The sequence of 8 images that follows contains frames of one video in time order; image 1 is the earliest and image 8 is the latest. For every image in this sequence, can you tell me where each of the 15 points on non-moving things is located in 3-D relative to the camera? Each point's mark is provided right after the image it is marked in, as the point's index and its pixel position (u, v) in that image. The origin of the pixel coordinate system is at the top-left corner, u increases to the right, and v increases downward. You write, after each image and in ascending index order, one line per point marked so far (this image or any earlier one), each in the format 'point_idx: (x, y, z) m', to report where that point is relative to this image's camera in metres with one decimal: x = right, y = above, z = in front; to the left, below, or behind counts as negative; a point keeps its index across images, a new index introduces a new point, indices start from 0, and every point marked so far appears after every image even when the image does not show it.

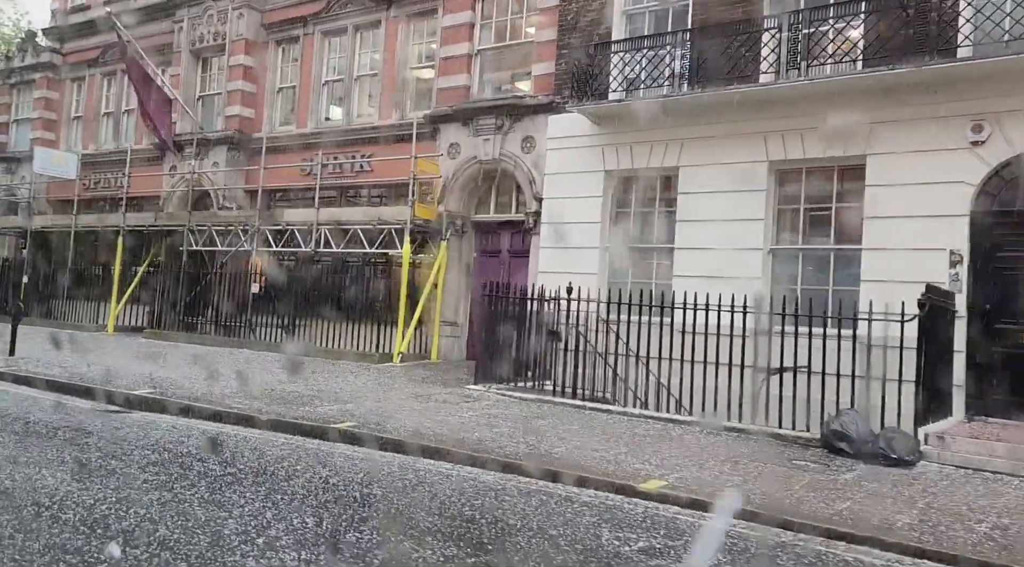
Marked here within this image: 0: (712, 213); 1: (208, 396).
0: (+2.7, +0.9, +10.9) m
1: (-3.4, -1.3, +9.0) m
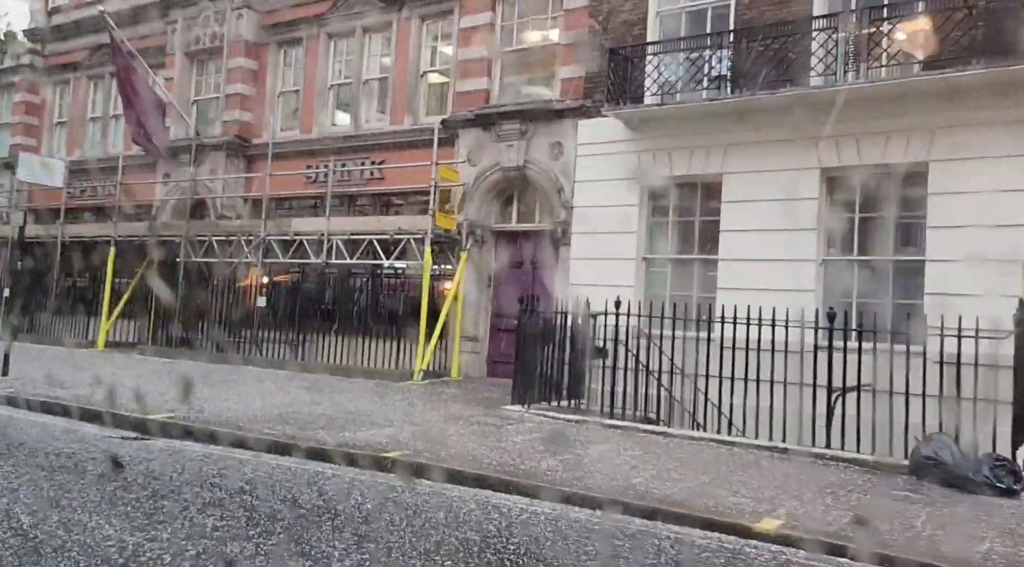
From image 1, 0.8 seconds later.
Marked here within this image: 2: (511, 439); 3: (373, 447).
0: (+3.2, +0.8, +10.4) m
1: (-2.9, -1.4, +8.3) m
2: (0.0, -1.6, +8.1) m
3: (-1.2, -1.5, +7.2) m
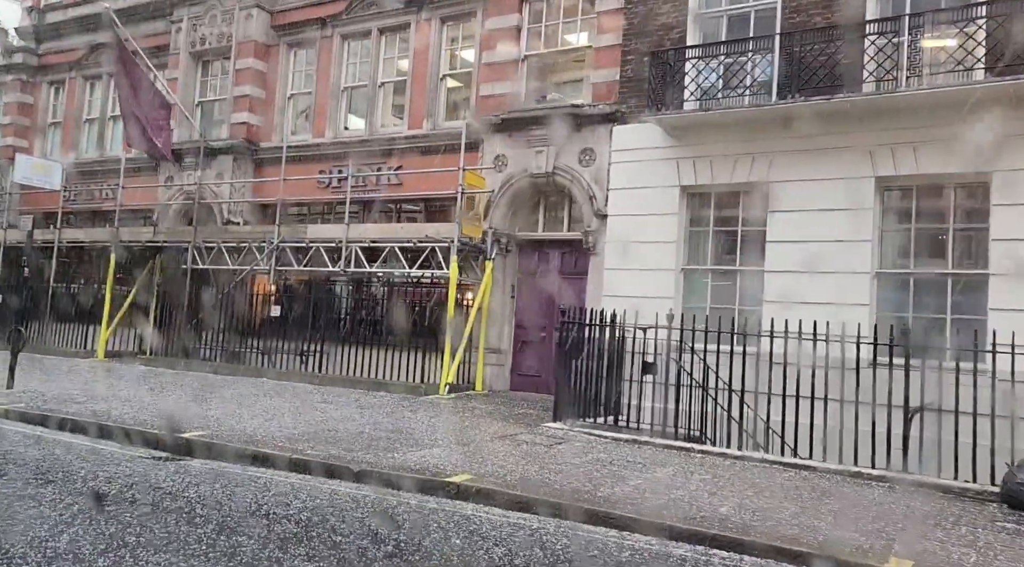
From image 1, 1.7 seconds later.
0: (+3.6, +0.6, +10.0) m
1: (-2.3, -1.5, +7.7) m
2: (+0.5, -1.7, +7.6) m
3: (-0.7, -1.6, +6.7) m
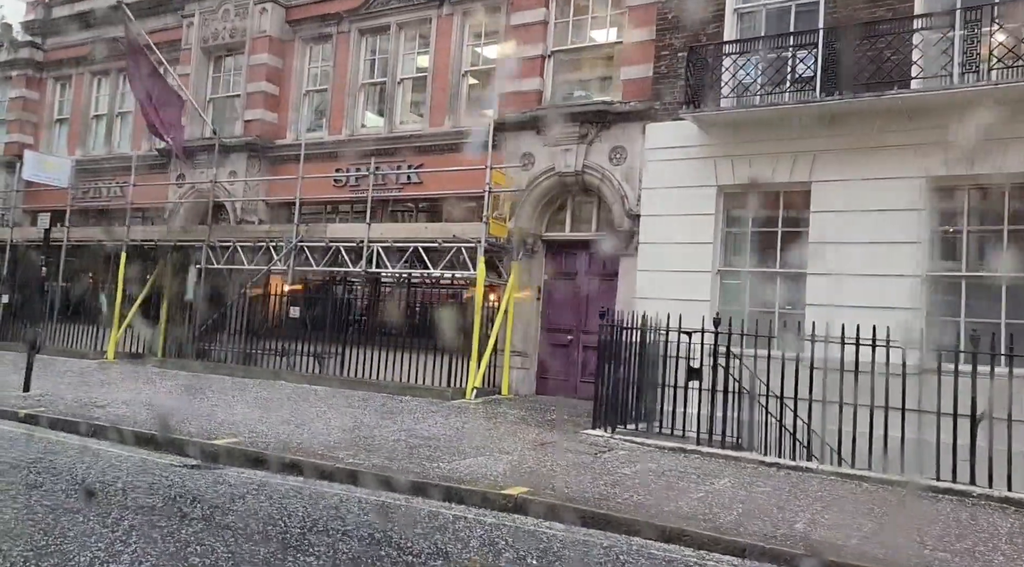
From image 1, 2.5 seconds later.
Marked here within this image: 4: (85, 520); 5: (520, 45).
0: (+4.1, +0.6, +9.7) m
1: (-1.9, -1.5, +7.4) m
2: (+1.0, -1.7, +7.2) m
3: (-0.2, -1.6, +6.4) m
4: (-2.3, -1.3, +4.4) m
5: (+0.1, +3.9, +13.2) m
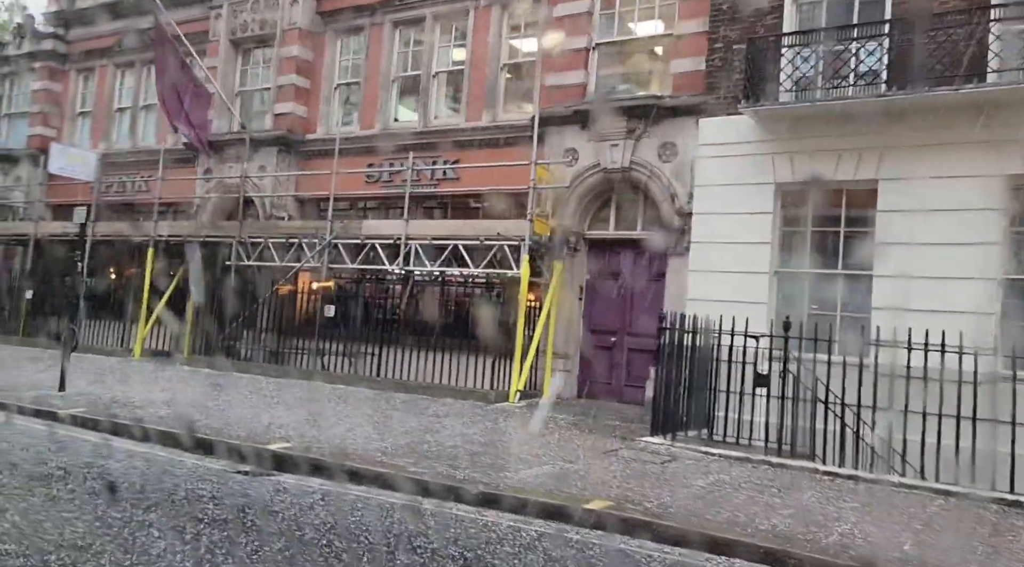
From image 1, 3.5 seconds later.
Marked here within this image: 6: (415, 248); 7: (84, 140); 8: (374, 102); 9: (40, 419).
0: (+4.7, +0.5, +9.2) m
1: (-1.3, -1.5, +7.0) m
2: (+1.5, -1.7, +6.8) m
3: (+0.4, -1.6, +6.0) m
4: (-1.8, -1.3, +4.1) m
5: (+0.8, +3.9, +12.8) m
6: (-1.6, +0.6, +12.8) m
7: (-10.5, +3.5, +19.9) m
8: (-2.6, +3.4, +15.2) m
9: (-4.8, -1.4, +8.3) m
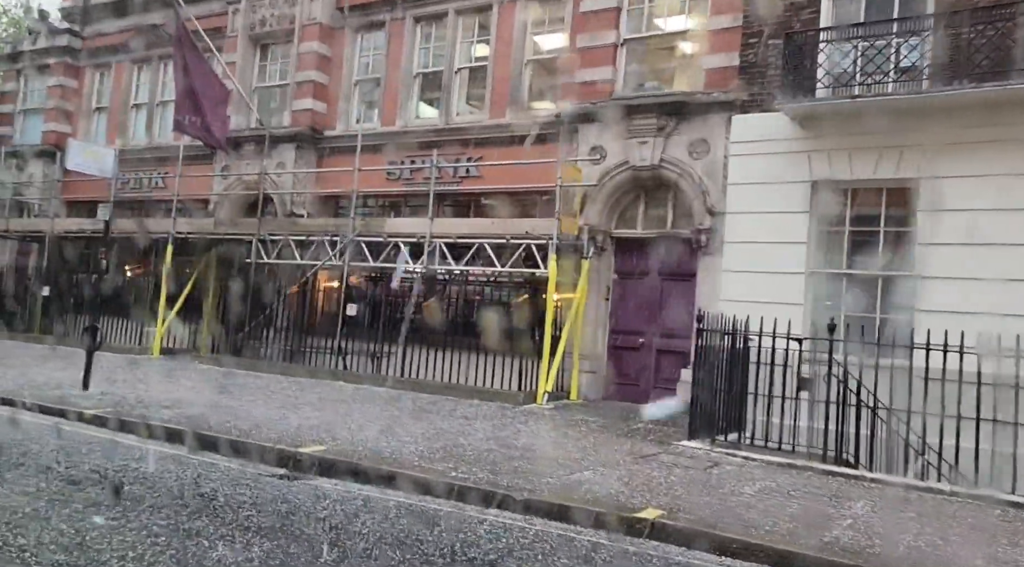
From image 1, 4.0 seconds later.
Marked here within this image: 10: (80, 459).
0: (+5.1, +0.5, +9.0) m
1: (-1.0, -1.5, +6.8) m
2: (+1.9, -1.7, +6.6) m
3: (+0.7, -1.6, +5.8) m
4: (-1.4, -1.3, +3.9) m
5: (+1.2, +3.9, +12.6) m
6: (-1.2, +0.6, +12.6) m
7: (-10.1, +3.6, +19.7) m
8: (-2.2, +3.4, +15.0) m
9: (-4.5, -1.4, +8.1) m
10: (-3.2, -1.3, +6.0) m
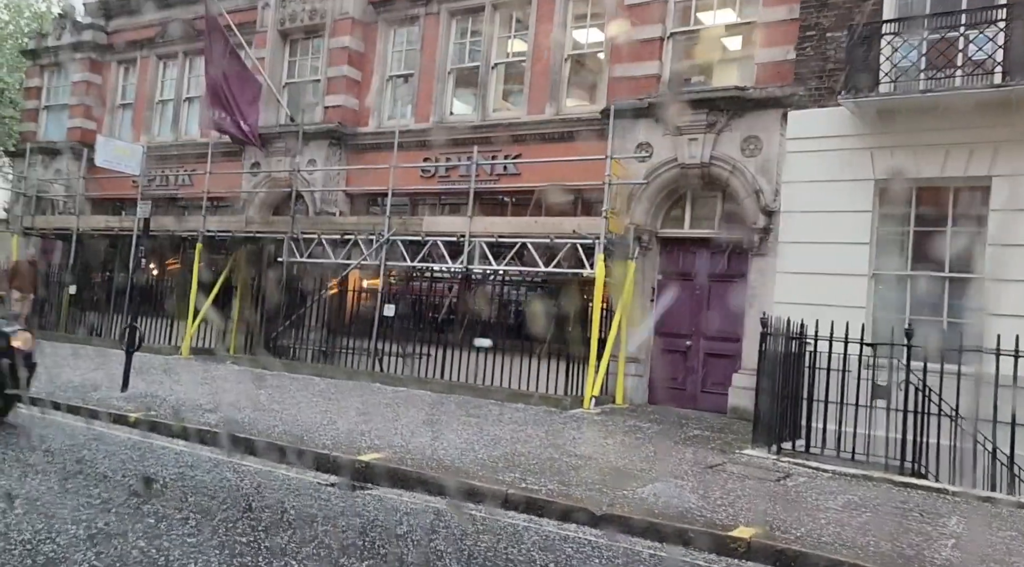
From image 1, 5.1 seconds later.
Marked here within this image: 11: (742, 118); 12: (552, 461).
0: (+5.6, +0.5, +8.6) m
1: (-0.4, -1.5, +6.5) m
2: (+2.4, -1.7, +6.3) m
3: (+1.2, -1.6, +5.4) m
4: (-0.9, -1.3, +3.5) m
5: (+1.9, +3.9, +12.3) m
6: (-0.5, +0.6, +12.3) m
7: (-9.4, +3.6, +19.5) m
8: (-1.5, +3.4, +14.7) m
9: (-3.9, -1.3, +7.8) m
10: (-2.7, -1.3, +5.7) m
11: (+3.1, +2.3, +10.9) m
12: (+0.4, -1.6, +7.1) m
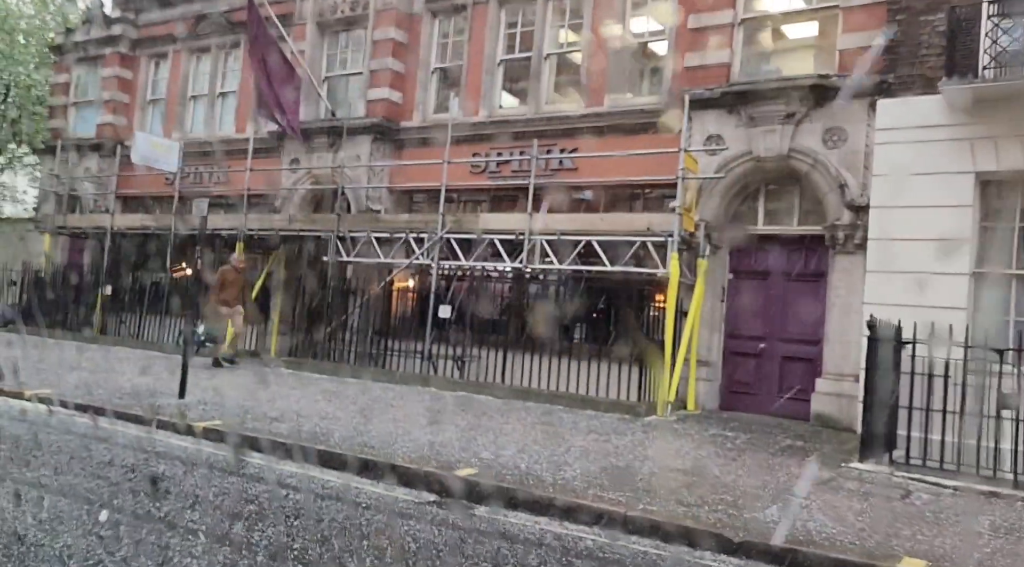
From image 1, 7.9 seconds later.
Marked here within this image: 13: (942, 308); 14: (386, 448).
0: (+6.5, +0.5, +8.0) m
1: (+0.4, -1.5, +5.9) m
2: (+3.2, -1.7, +5.7) m
3: (+2.0, -1.6, +4.8) m
4: (-0.2, -1.3, +3.0) m
5: (+2.7, +3.9, +11.7) m
6: (+0.3, +0.6, +11.7) m
7: (-8.4, +3.7, +19.1) m
8: (-0.6, +3.4, +14.1) m
9: (-3.1, -1.3, +7.3) m
10: (-1.9, -1.3, +5.2) m
11: (+4.0, +2.3, +10.3) m
12: (+1.2, -1.6, +6.6) m
13: (+4.8, -0.3, +9.0) m
14: (-1.1, -1.4, +6.8) m
